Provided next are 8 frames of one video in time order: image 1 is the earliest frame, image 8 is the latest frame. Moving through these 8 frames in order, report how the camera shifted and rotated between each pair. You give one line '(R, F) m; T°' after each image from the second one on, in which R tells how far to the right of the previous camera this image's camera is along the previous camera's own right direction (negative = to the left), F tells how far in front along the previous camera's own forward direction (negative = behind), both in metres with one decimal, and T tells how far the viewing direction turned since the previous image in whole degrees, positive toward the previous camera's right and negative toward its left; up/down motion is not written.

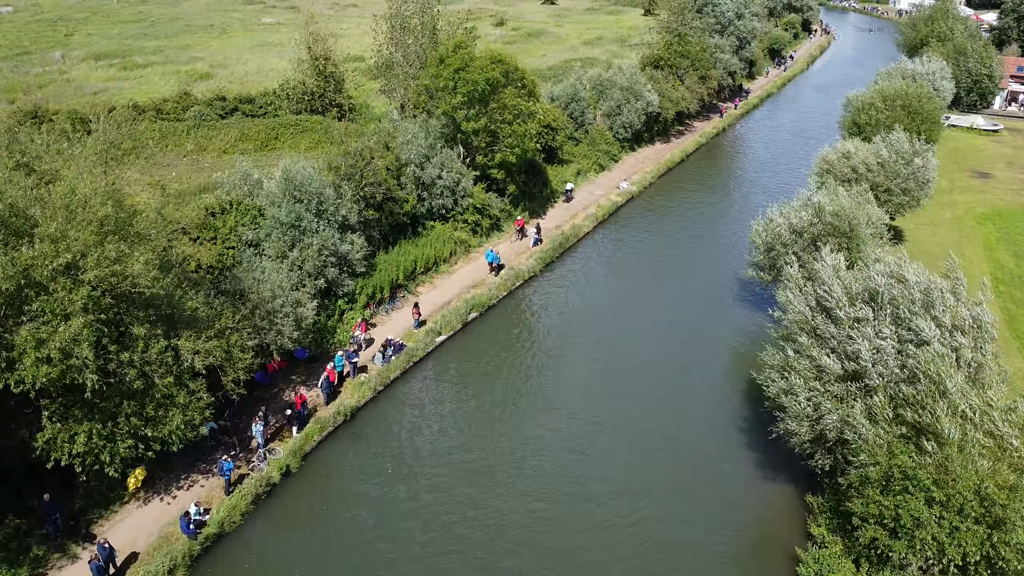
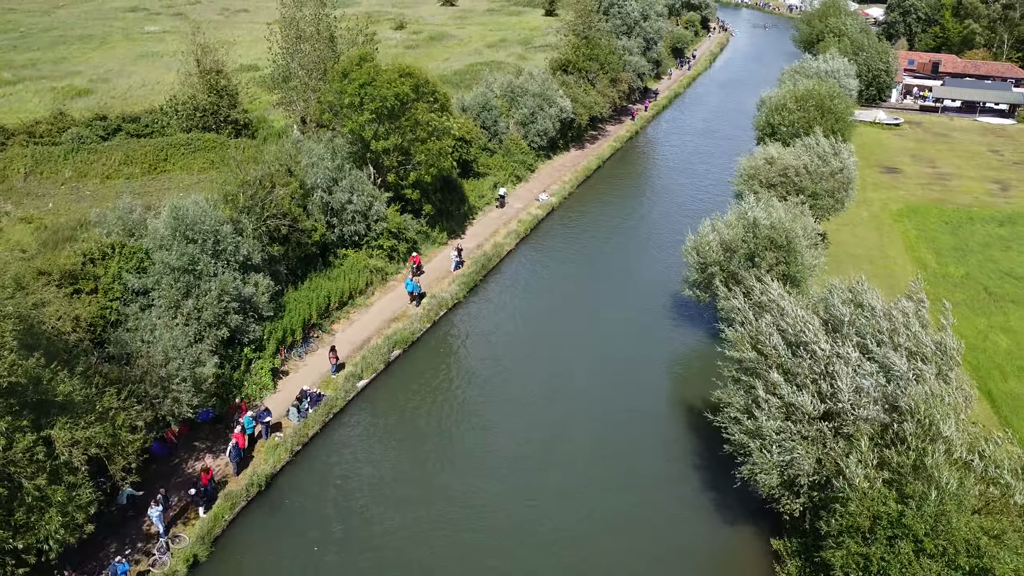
(-0.5, +2.8) m; +6°
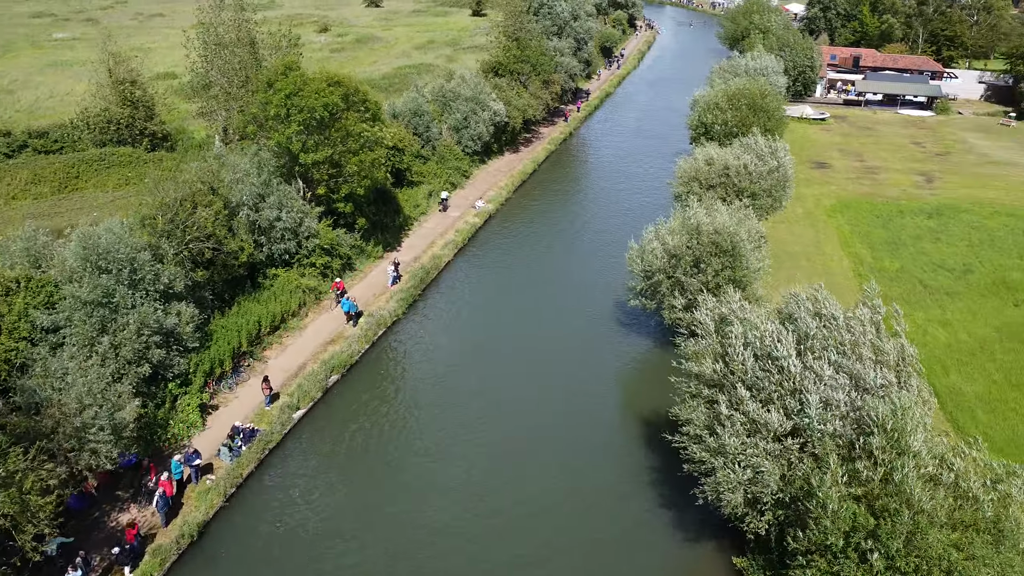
(-0.2, +1.4) m; +4°
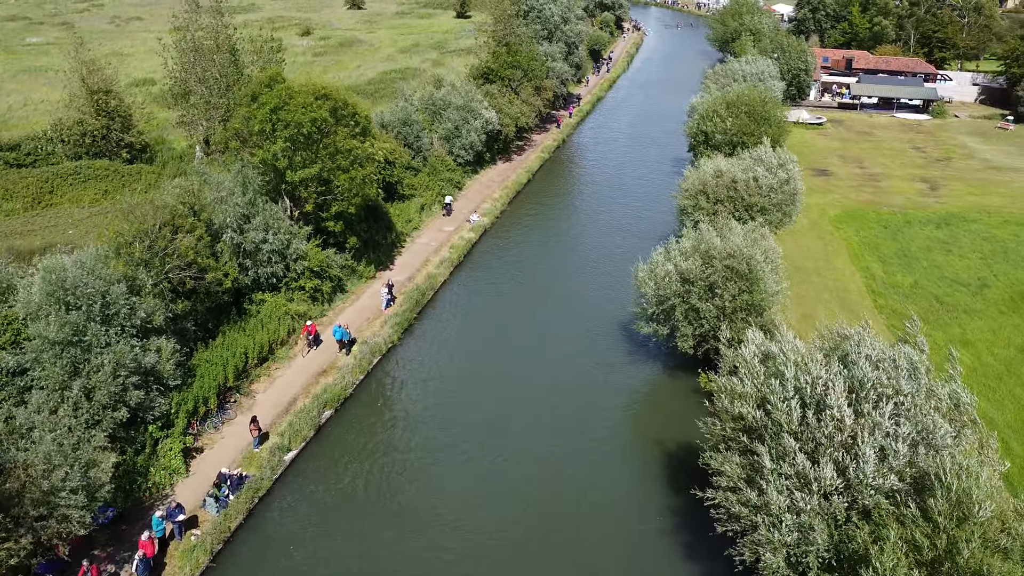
(-0.8, +2.1) m; +1°
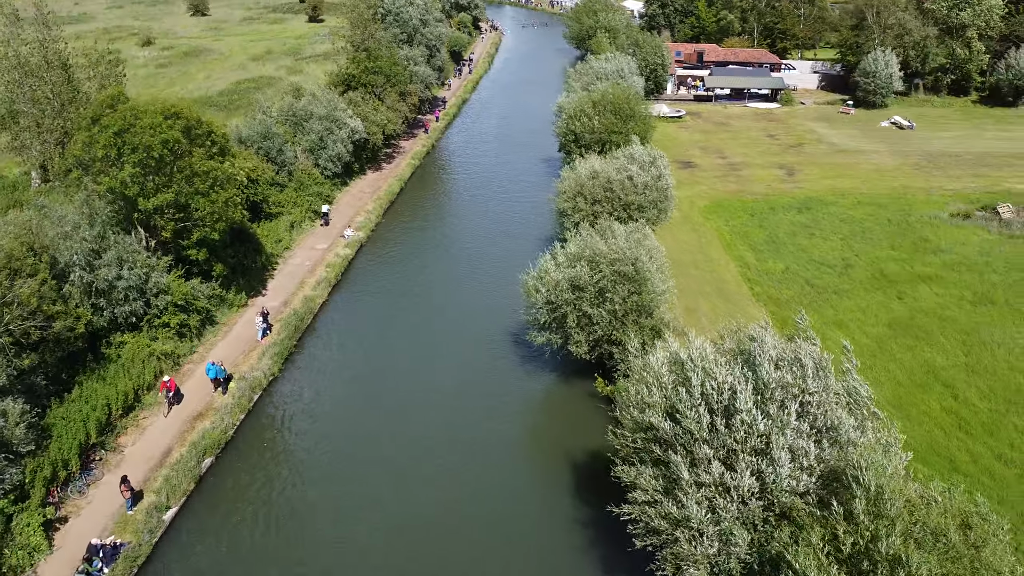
(-0.4, +1.3) m; +9°
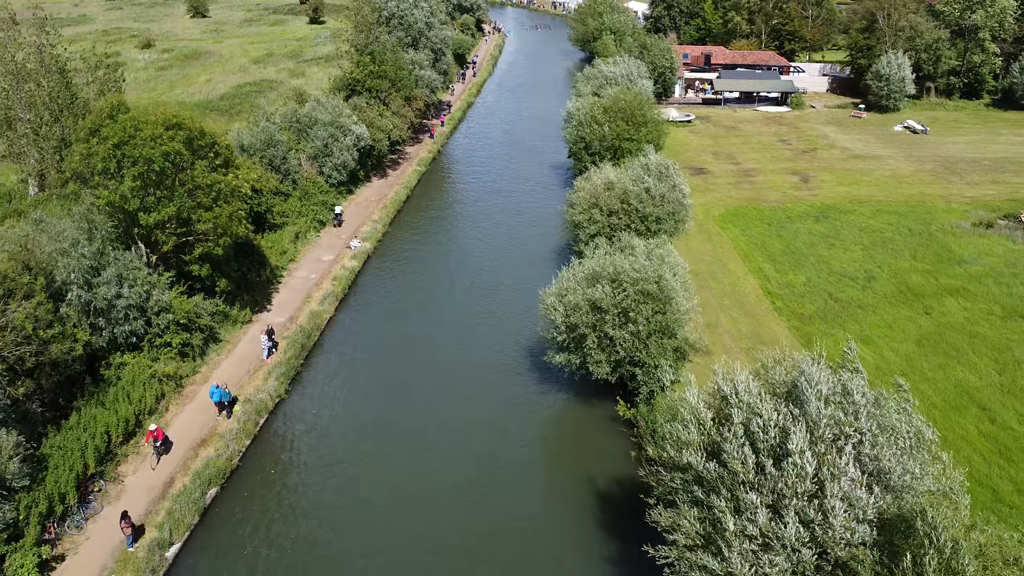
(-0.7, +1.5) m; 0°
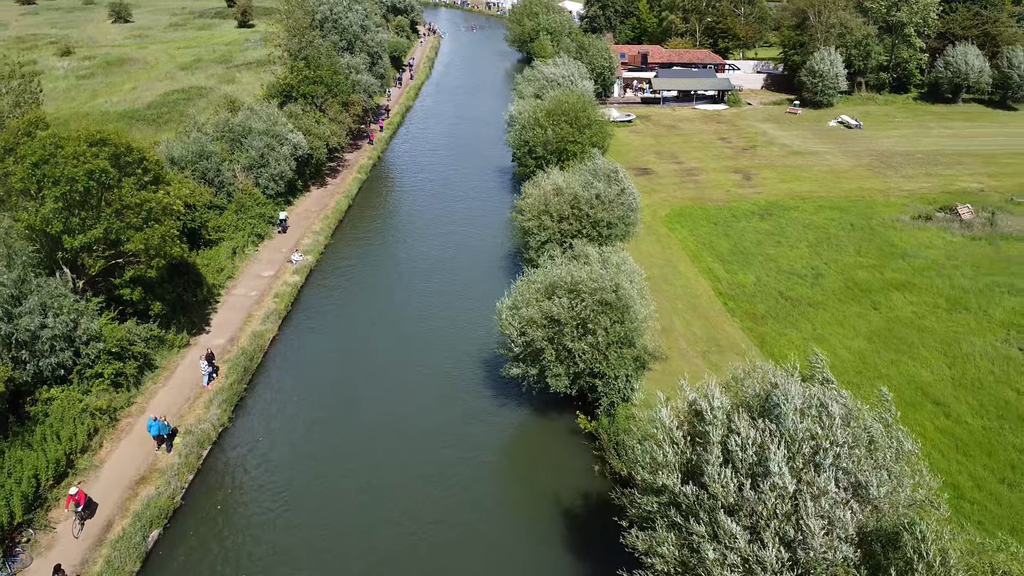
(-0.4, +1.1) m; +4°
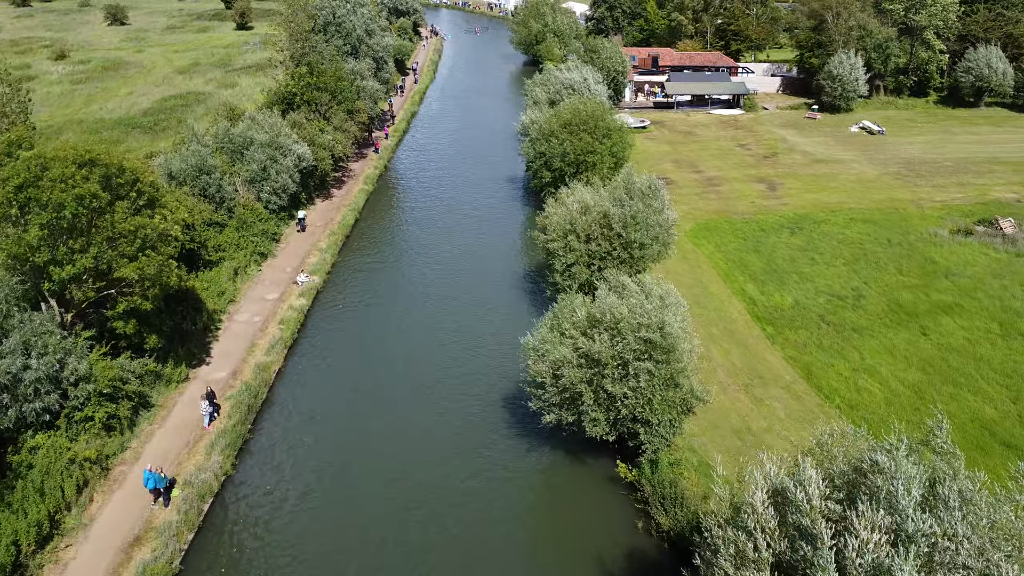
(-1.2, +2.9) m; 0°
